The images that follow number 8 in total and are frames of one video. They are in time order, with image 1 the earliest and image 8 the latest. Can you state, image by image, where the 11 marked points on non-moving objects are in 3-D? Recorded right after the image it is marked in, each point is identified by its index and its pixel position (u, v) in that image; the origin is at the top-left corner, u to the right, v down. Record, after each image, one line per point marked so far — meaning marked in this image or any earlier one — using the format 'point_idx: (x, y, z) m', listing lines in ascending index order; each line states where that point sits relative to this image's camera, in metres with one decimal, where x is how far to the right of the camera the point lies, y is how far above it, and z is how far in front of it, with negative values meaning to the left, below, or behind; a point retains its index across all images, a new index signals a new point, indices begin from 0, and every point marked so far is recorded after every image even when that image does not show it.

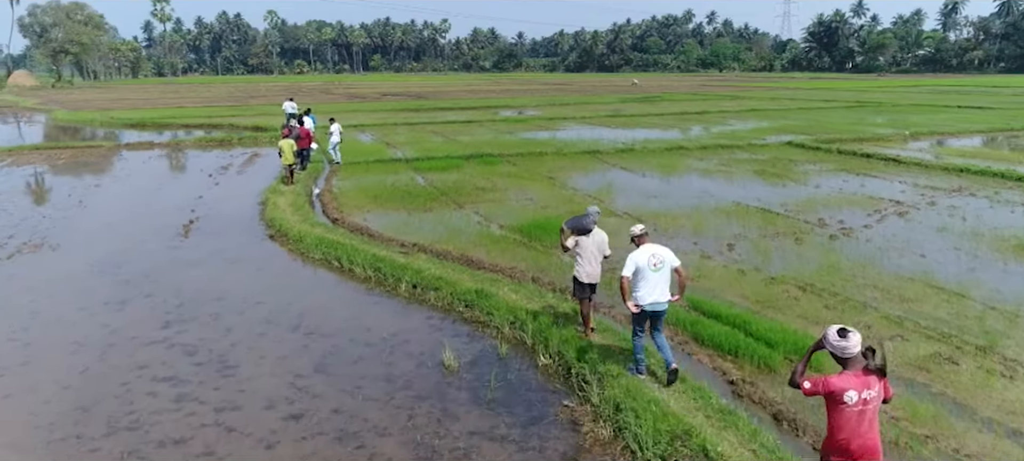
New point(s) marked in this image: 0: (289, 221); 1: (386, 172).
0: (-3.5, +0.1, +12.1) m
1: (-3.1, +1.4, +18.7) m
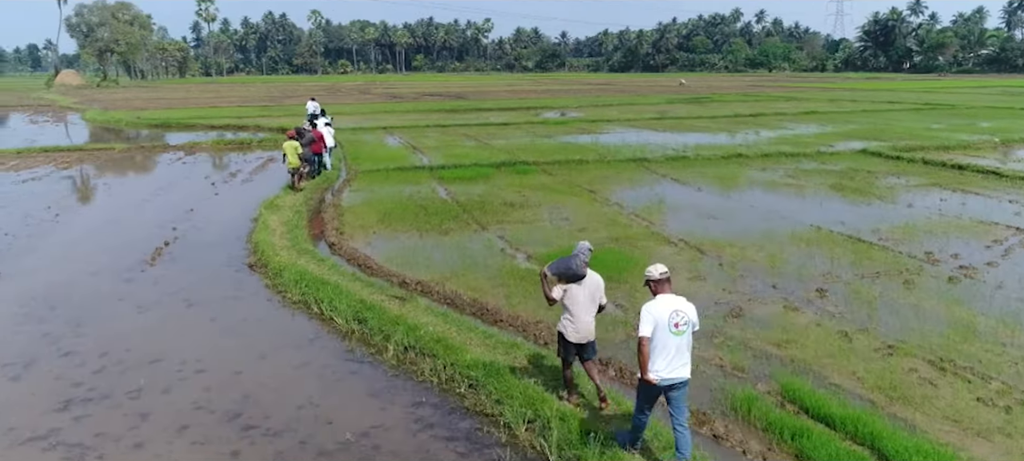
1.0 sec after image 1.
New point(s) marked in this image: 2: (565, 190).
0: (-3.1, -0.2, +10.1) m
1: (-2.4, +1.0, +16.7) m
2: (+1.1, +0.8, +15.2) m
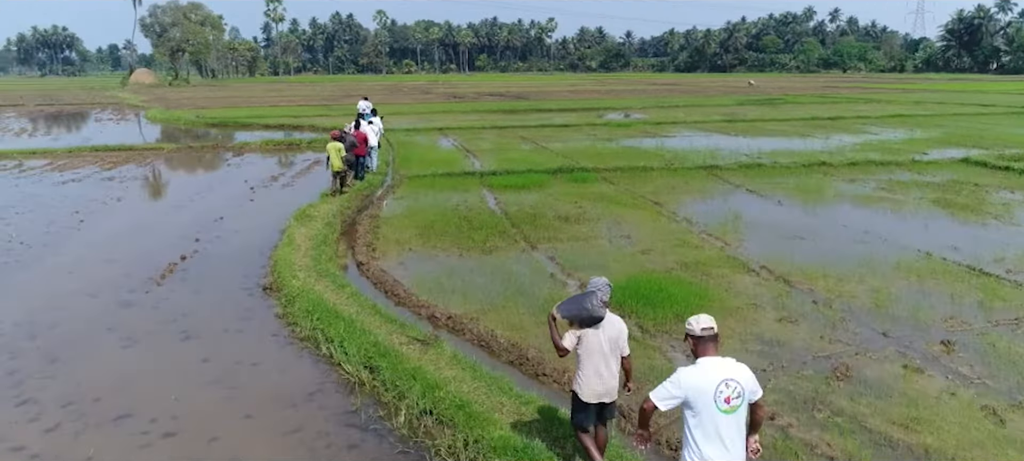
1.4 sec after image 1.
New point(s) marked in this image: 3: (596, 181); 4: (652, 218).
0: (-2.6, -0.4, +8.9) m
1: (-1.2, +0.8, +15.4) m
2: (+2.1, +0.5, +13.7) m
3: (+1.8, +1.1, +16.3) m
4: (+2.3, +0.2, +12.3) m
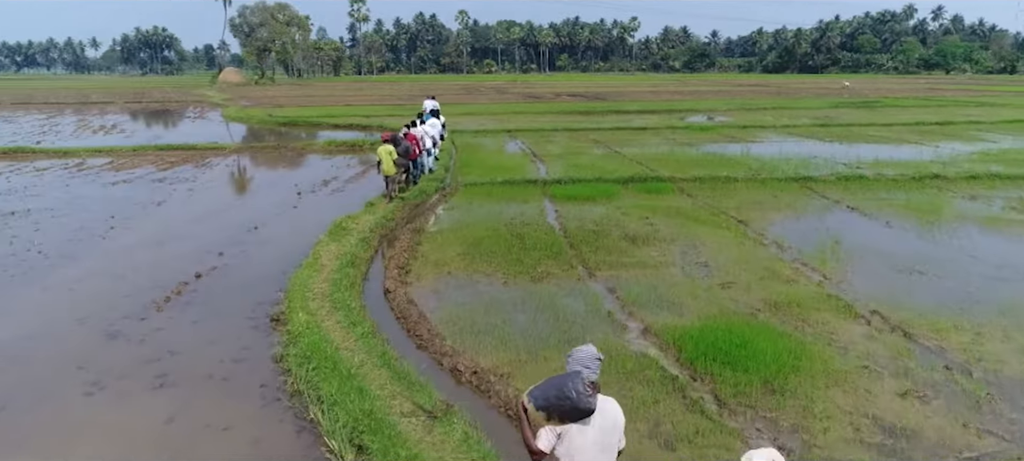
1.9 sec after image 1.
0: (-2.1, -0.6, +7.7) m
1: (0.0, +0.6, +14.0) m
2: (+3.0, +0.2, +12.0) m
3: (+3.0, +0.7, +14.6) m
4: (+3.1, -0.1, +10.6) m
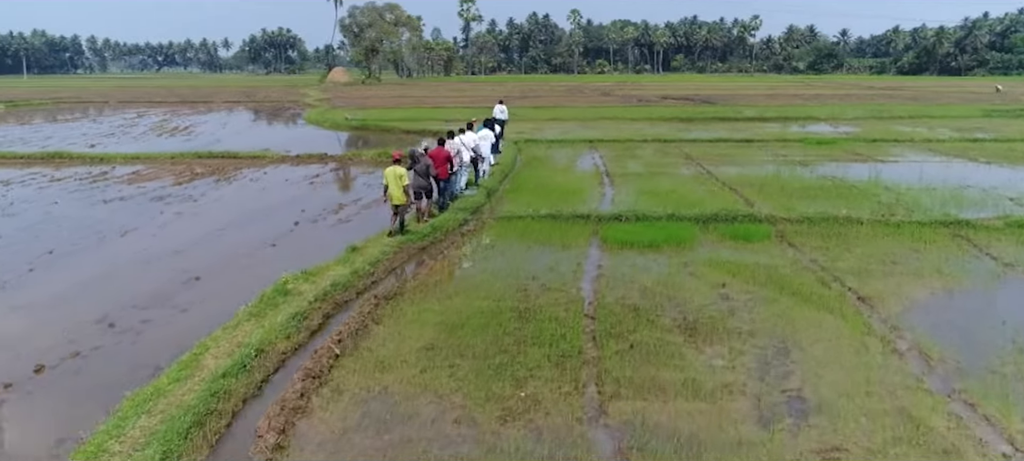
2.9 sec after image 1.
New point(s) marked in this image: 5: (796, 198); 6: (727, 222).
0: (-2.5, -1.3, +4.8) m
1: (+0.5, -0.2, +10.7) m
2: (+3.2, -0.7, +8.3) m
3: (+3.6, -0.1, +10.8) m
4: (+3.0, -1.0, +6.8) m
5: (+5.4, +0.6, +14.4) m
6: (+3.3, +0.1, +11.9) m
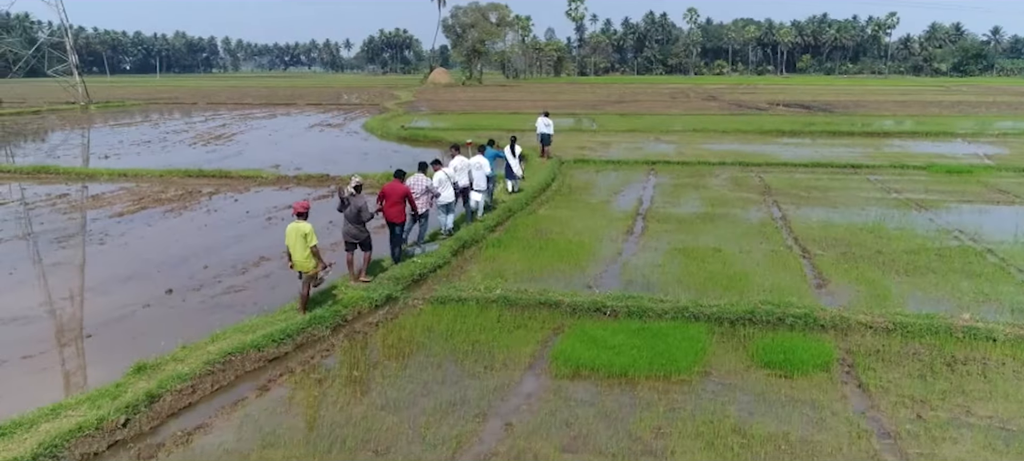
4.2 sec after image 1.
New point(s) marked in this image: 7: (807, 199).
0: (-4.3, -2.2, +1.5) m
1: (-0.5, -1.2, +6.9) m
2: (+1.9, -1.7, +4.1) m
3: (+2.7, -1.2, +6.6) m
4: (+1.5, -2.0, +2.7) m
5: (+4.9, -0.6, +9.8) m
6: (+2.6, -1.0, +7.7) m
7: (+6.2, +0.7, +16.0) m
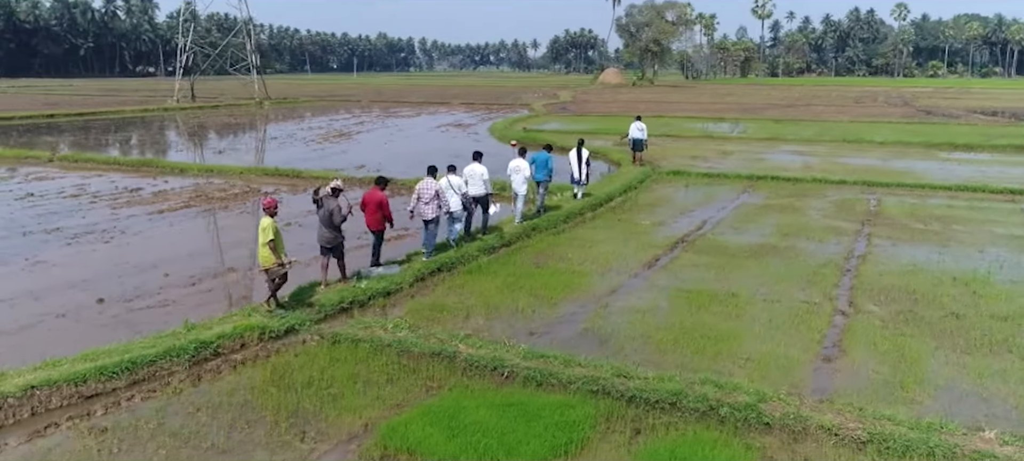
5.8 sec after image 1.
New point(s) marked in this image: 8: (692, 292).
0: (-6.8, -2.2, +1.4) m
1: (-1.8, -1.4, +5.8) m
2: (-0.2, -2.1, +2.4) m
3: (+1.2, -1.7, +4.7) m
4: (-0.9, -2.4, +1.2) m
5: (+4.2, -1.1, +7.3) m
6: (+1.3, -1.4, +5.7) m
7: (+6.9, 0.0, +13.0) m
8: (+2.2, -0.8, +9.1) m
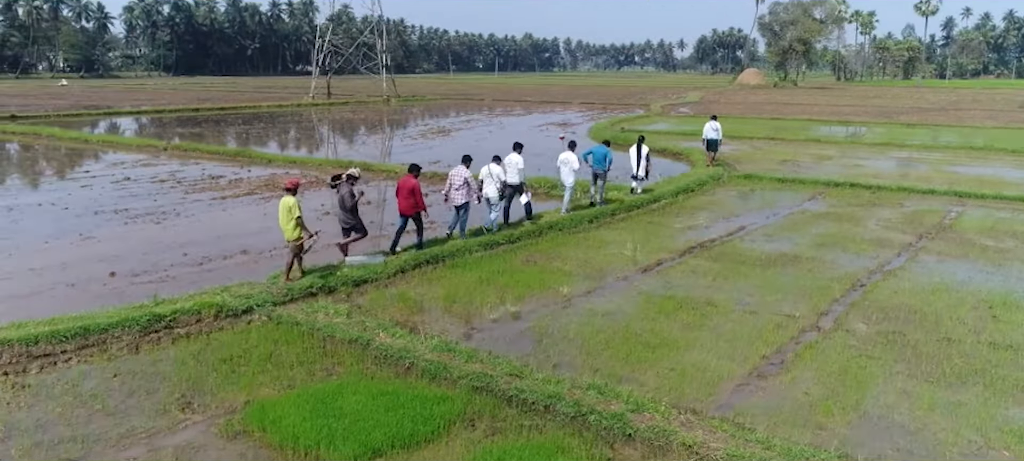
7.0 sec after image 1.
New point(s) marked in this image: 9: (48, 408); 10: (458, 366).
0: (-8.5, -1.8, +2.8) m
1: (-2.7, -1.3, +6.1) m
2: (-1.8, -2.0, +2.6) m
3: (0.0, -1.6, +4.5) m
4: (-2.8, -2.3, +1.5) m
5: (+3.4, -1.2, +6.6) m
6: (+0.3, -1.4, +5.5) m
7: (+7.2, -0.2, +11.6) m
8: (+1.8, -0.8, +8.7) m
9: (-3.5, -1.4, +5.9) m
10: (-0.4, -1.1, +6.4) m
